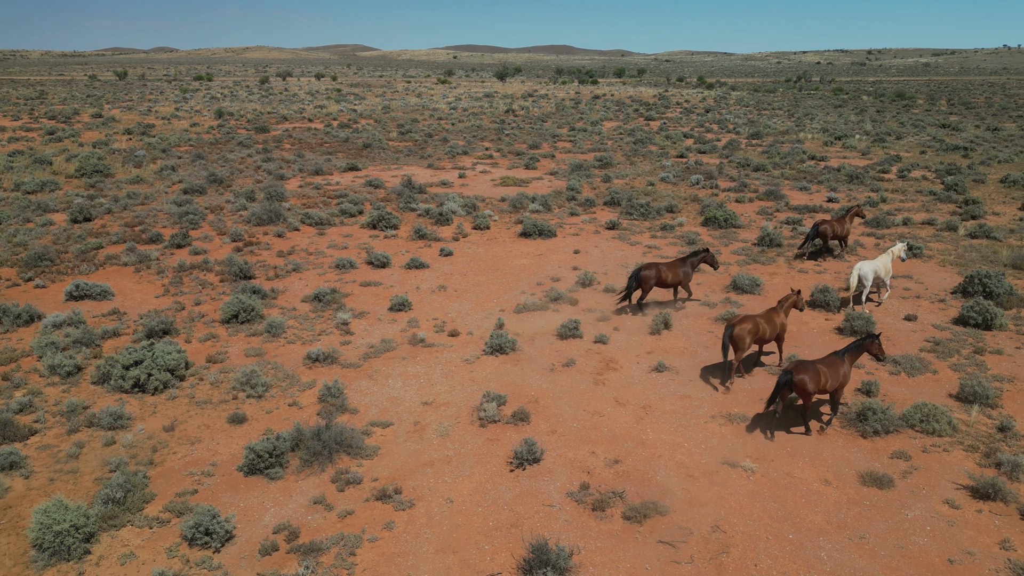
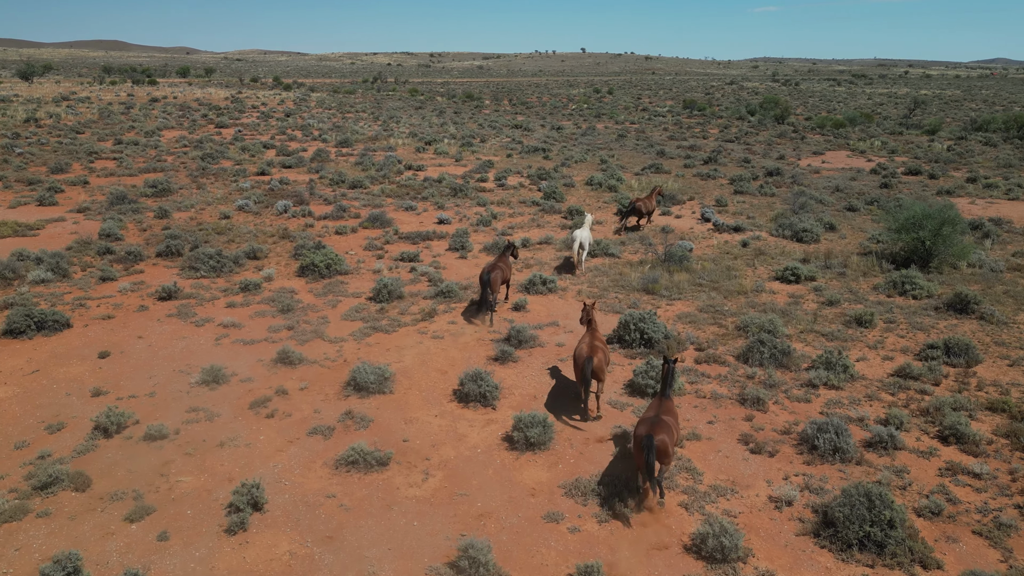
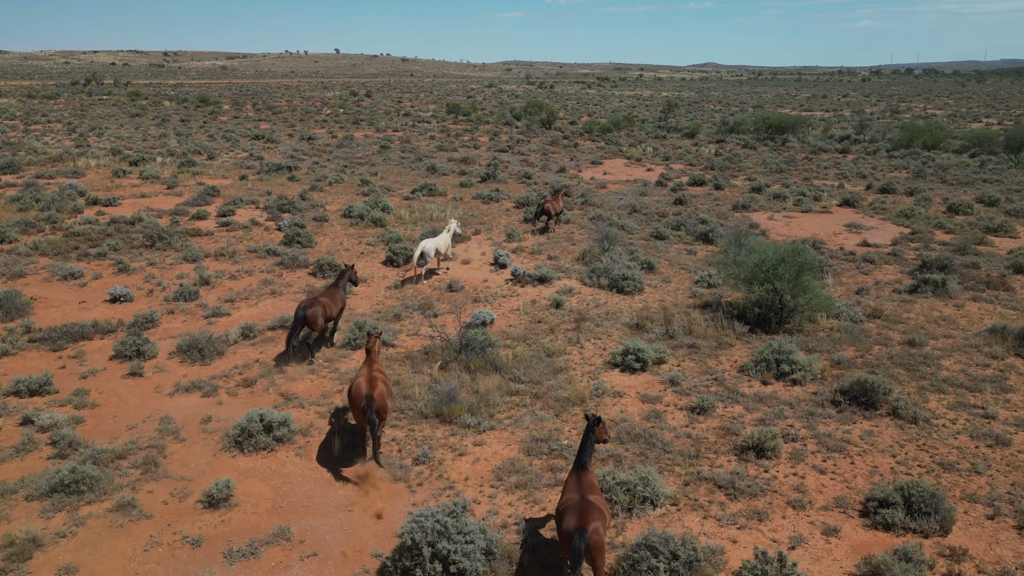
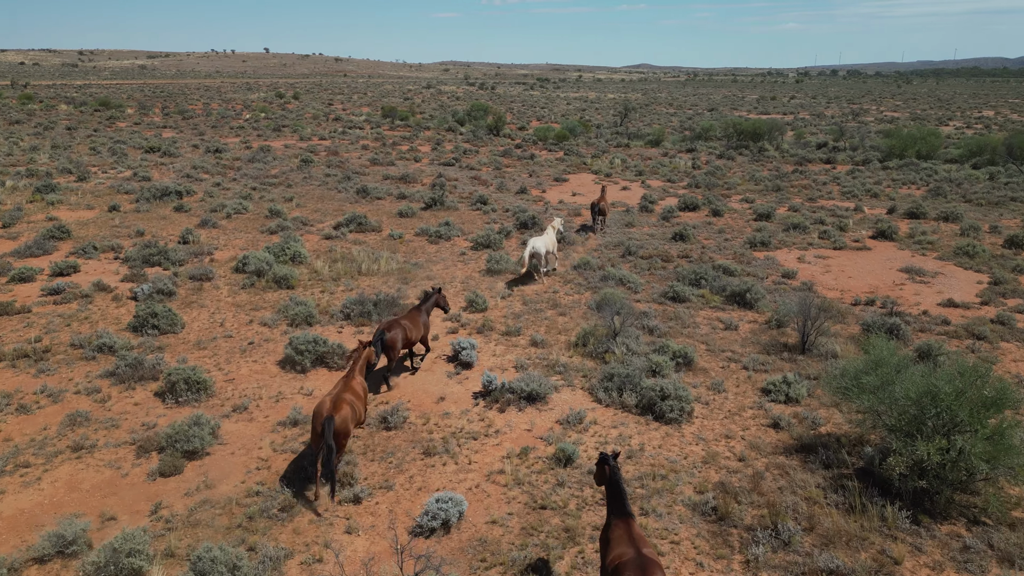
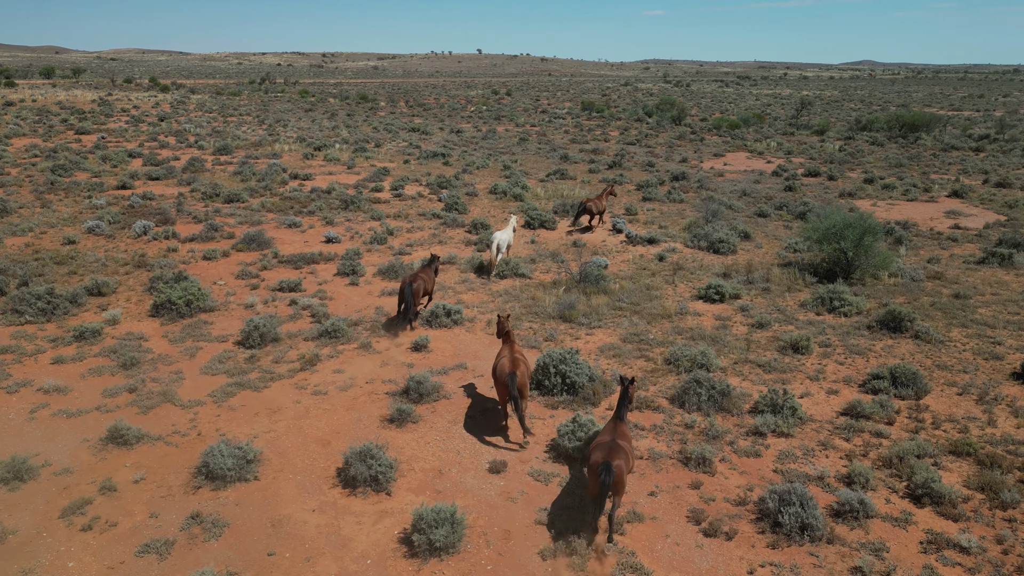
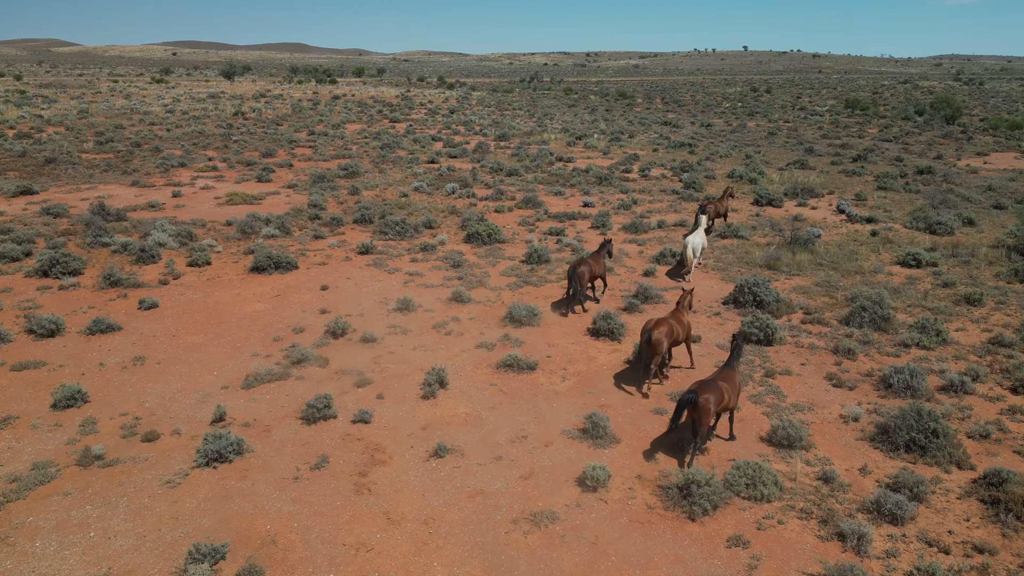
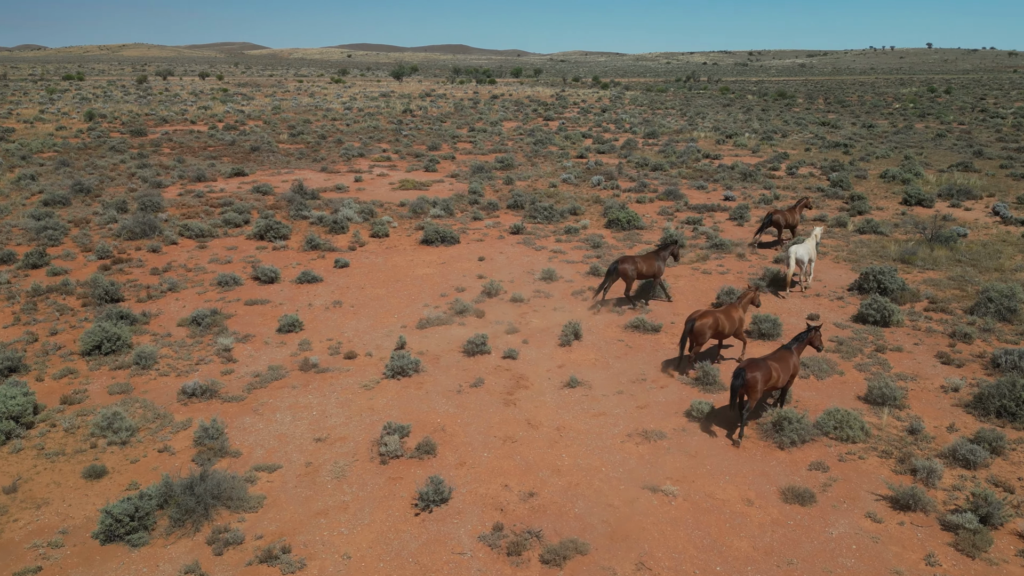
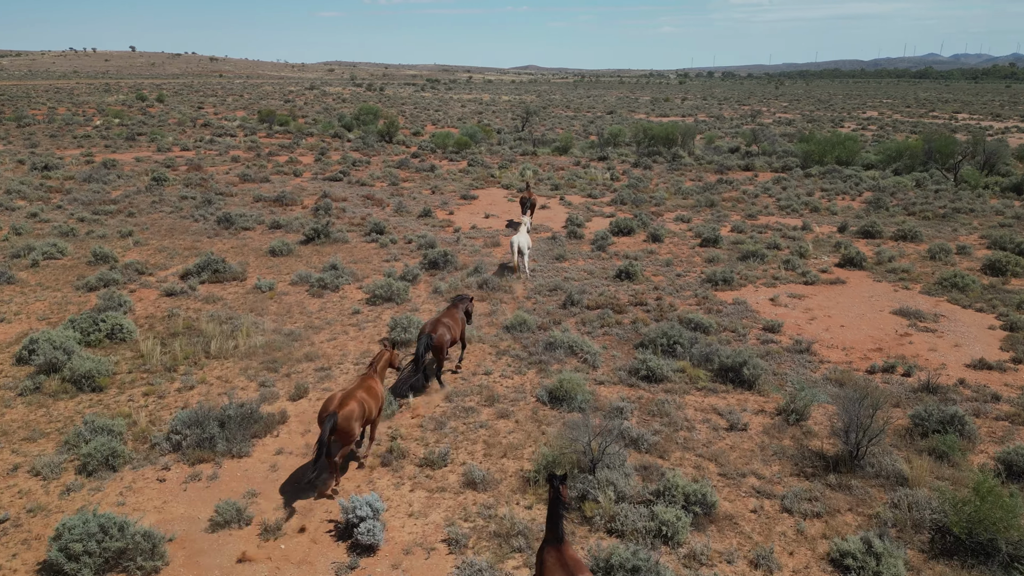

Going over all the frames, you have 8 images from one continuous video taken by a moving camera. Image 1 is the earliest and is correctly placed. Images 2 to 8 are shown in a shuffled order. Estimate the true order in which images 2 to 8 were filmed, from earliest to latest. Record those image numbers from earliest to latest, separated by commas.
7, 6, 2, 5, 3, 4, 8
